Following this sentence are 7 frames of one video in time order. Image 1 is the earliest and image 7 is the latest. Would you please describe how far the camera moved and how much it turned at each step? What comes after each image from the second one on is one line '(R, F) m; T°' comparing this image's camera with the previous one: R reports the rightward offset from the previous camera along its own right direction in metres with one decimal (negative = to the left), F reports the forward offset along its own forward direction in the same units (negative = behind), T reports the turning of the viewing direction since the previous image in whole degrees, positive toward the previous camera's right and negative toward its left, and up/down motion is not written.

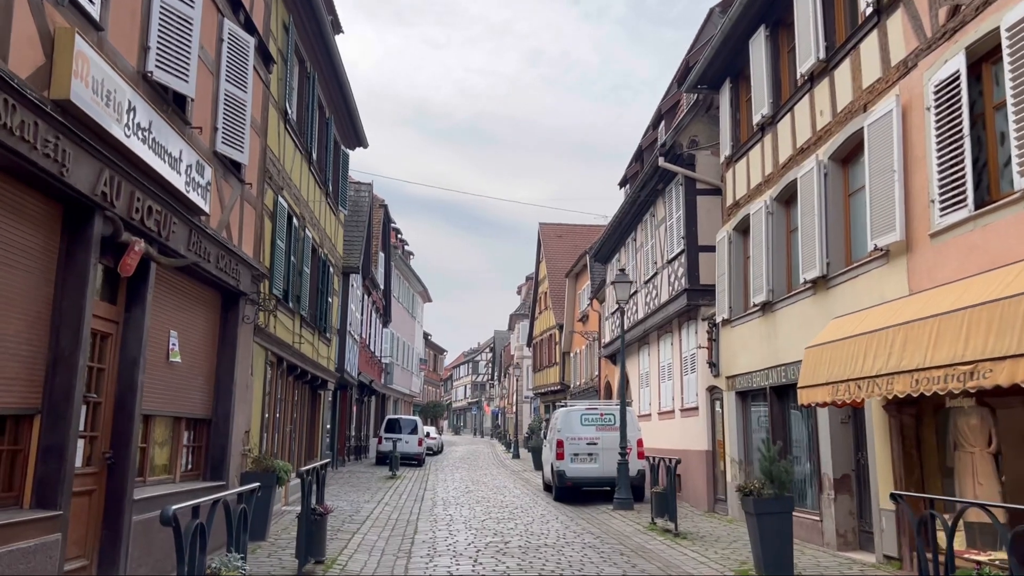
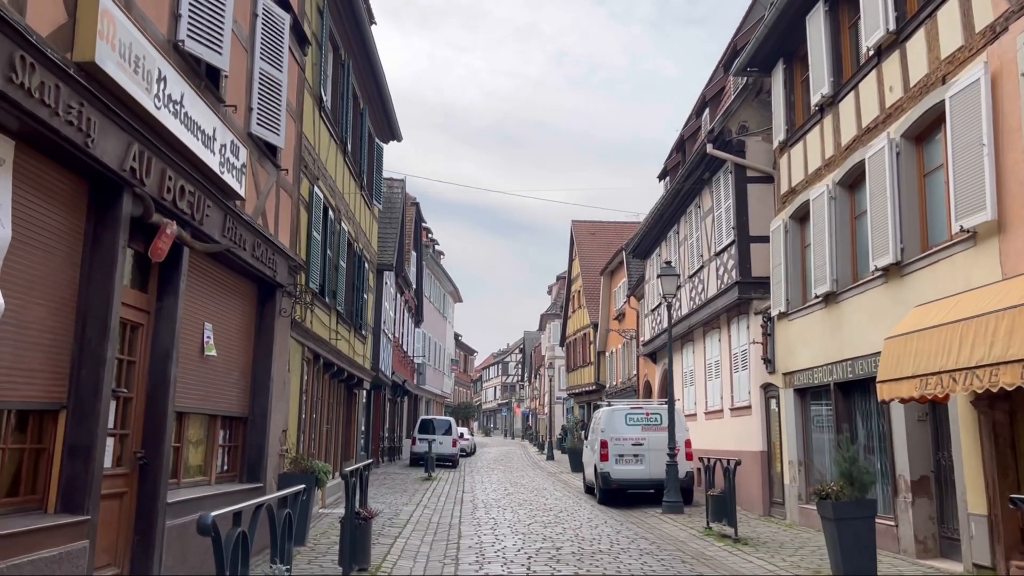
(-0.3, +0.7) m; -2°
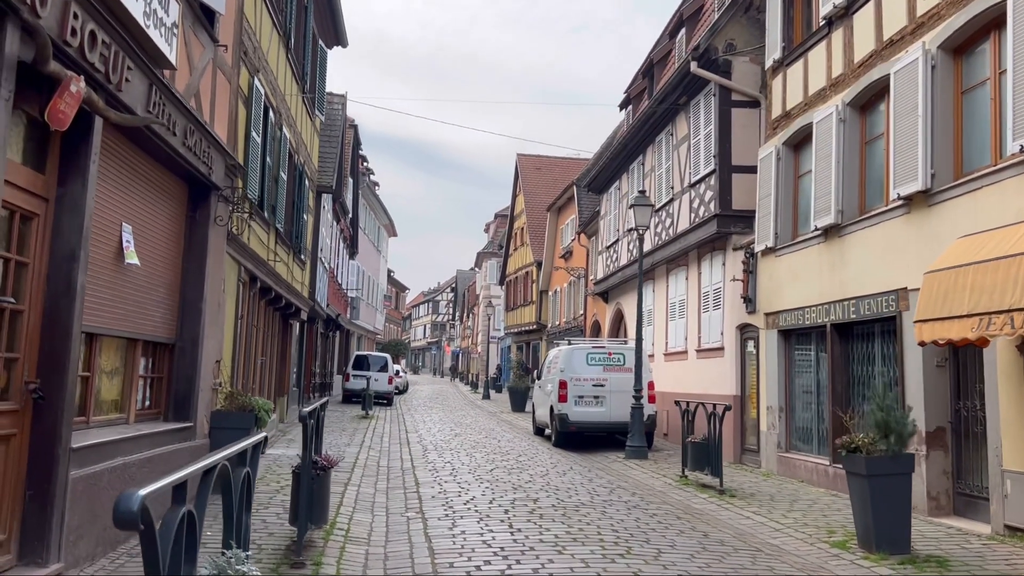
(-0.6, +1.5) m; +5°
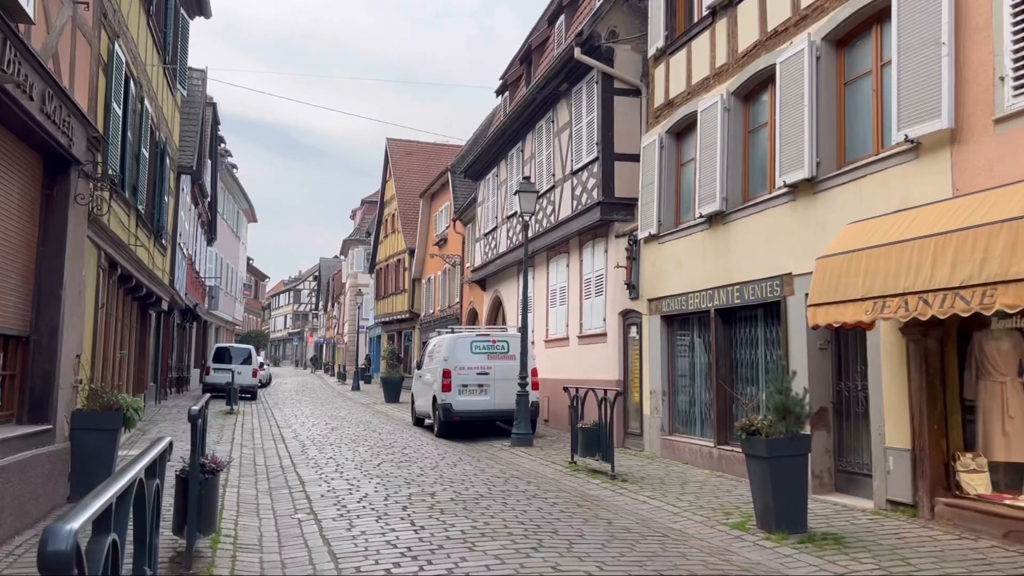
(-0.3, +0.4) m; +9°
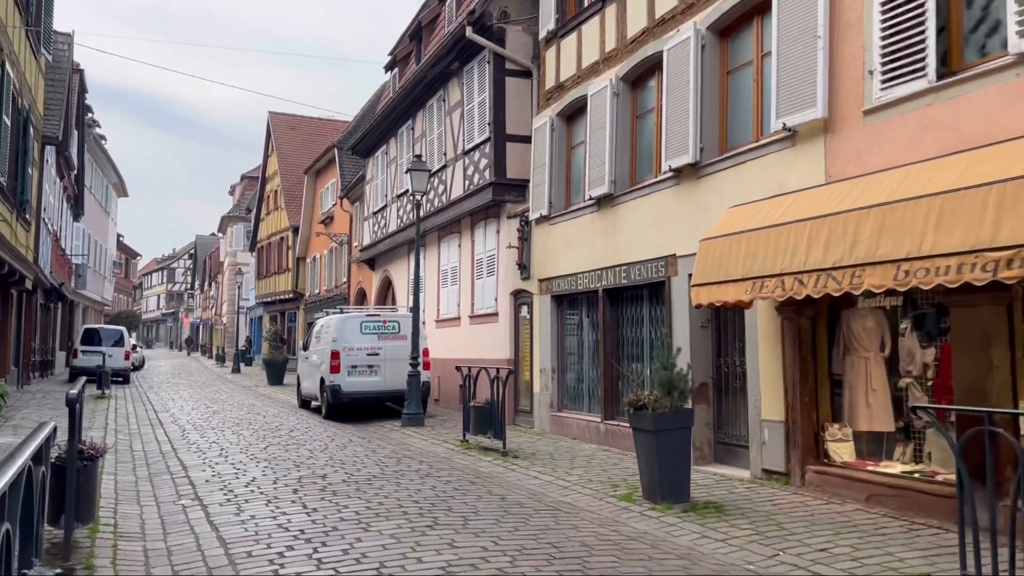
(-0.1, 0.0) m; +8°
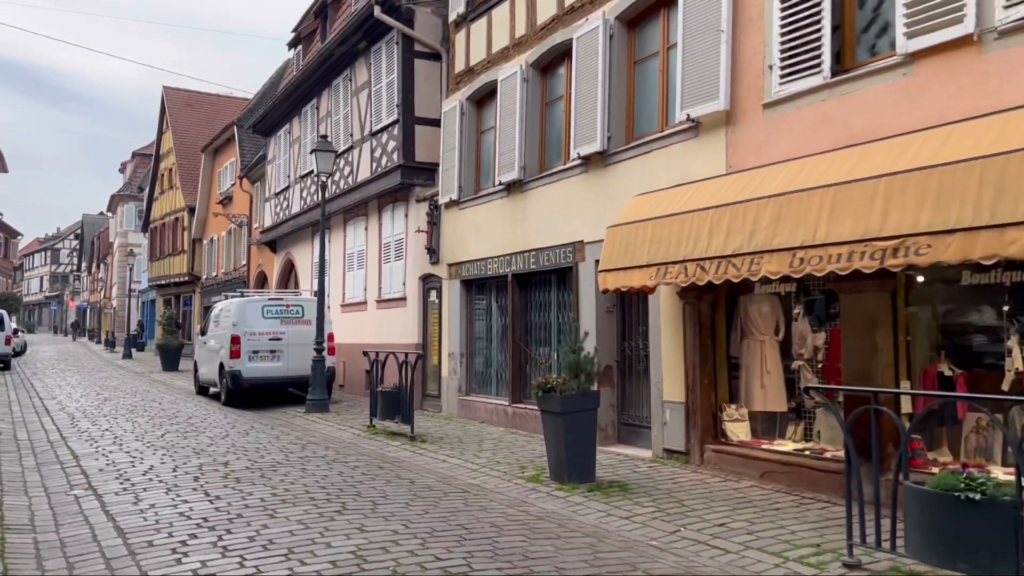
(-0.1, 0.0) m; +6°
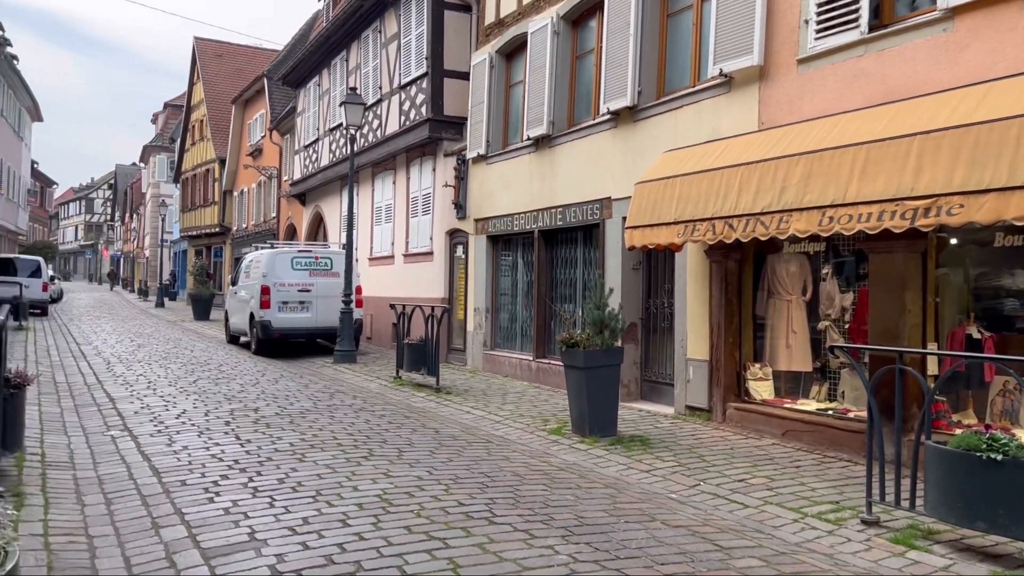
(0.0, 0.0) m; -2°
